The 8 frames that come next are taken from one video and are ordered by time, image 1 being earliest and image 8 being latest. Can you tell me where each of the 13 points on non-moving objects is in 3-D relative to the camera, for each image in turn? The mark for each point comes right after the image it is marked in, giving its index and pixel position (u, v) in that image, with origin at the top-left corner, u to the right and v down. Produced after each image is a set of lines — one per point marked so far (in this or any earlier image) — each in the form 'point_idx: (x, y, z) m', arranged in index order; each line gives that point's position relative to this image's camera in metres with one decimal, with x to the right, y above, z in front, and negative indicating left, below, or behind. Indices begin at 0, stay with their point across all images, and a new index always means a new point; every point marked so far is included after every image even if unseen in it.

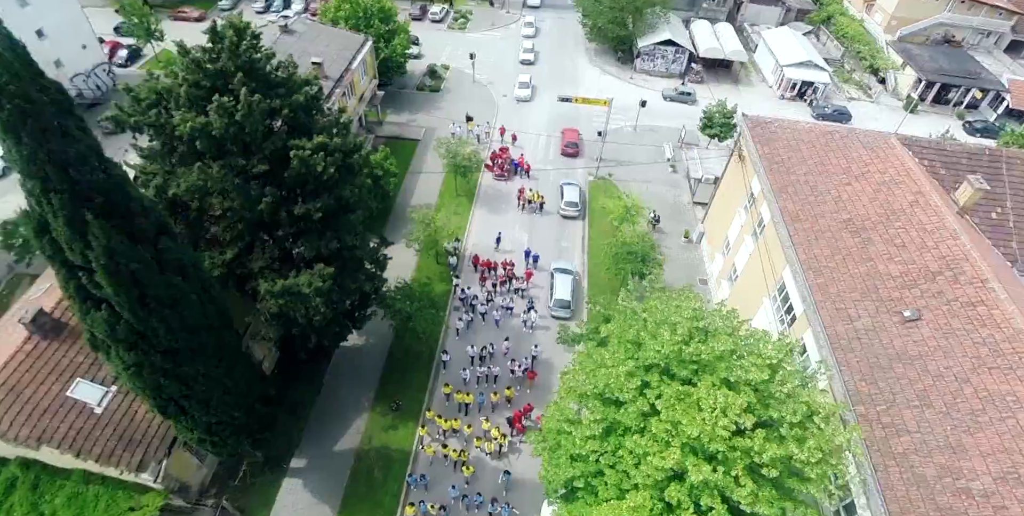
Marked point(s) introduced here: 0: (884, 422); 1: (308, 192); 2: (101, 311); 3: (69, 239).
0: (+11.0, -4.9, +16.2) m
1: (-6.7, +2.3, +18.3) m
2: (-9.4, -1.2, +12.8) m
3: (-9.3, +0.4, +11.7) m
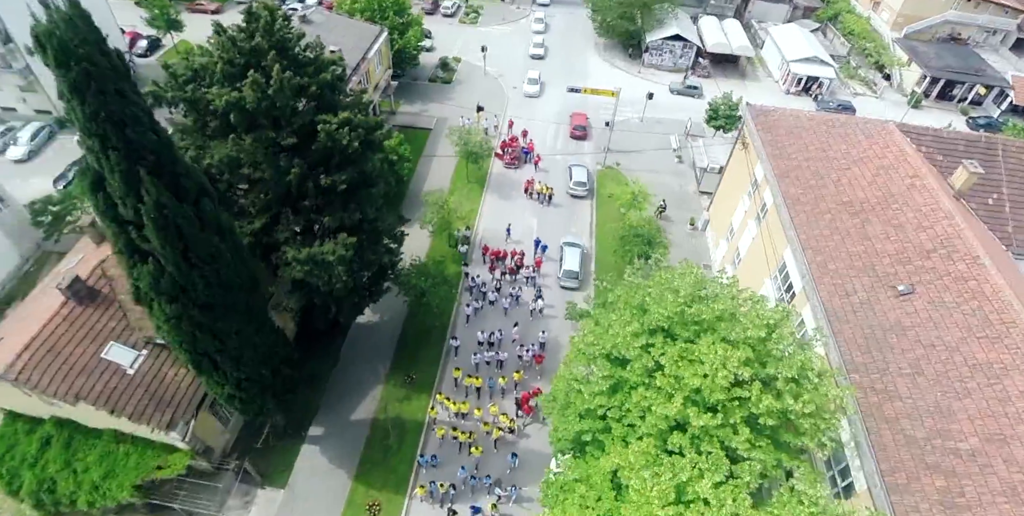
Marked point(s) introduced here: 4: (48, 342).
0: (+11.3, -4.1, +17.1) m
1: (-6.2, +3.3, +19.4) m
2: (-9.1, -0.1, +13.8) m
3: (-8.9, +1.5, +12.7) m
4: (-16.8, -3.0, +19.8) m
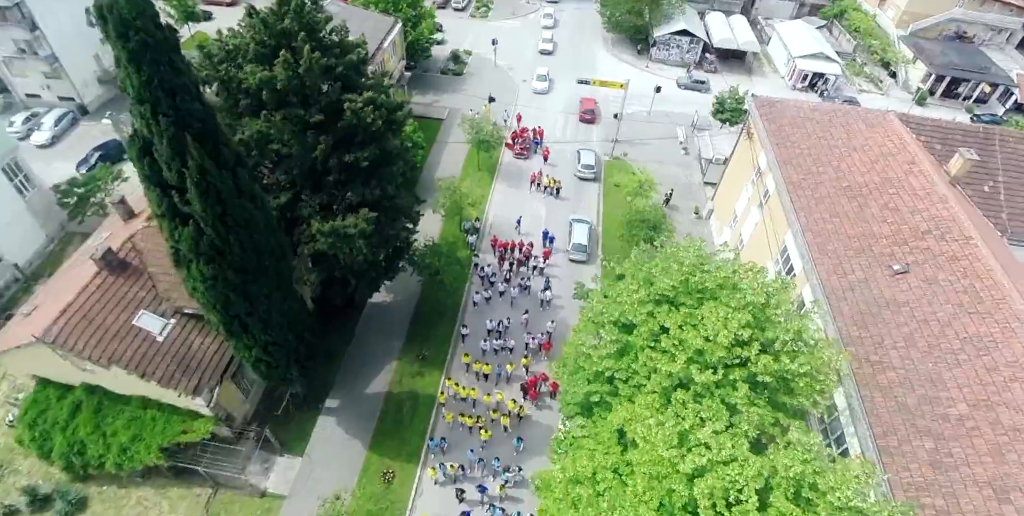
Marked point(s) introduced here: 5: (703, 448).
0: (+11.7, -3.4, +18.0) m
1: (-5.7, +4.3, +20.3) m
2: (-8.6, +0.9, +14.8) m
3: (-8.5, +2.5, +13.8) m
4: (-16.3, -1.9, +20.9) m
5: (+4.3, -4.2, +12.4) m
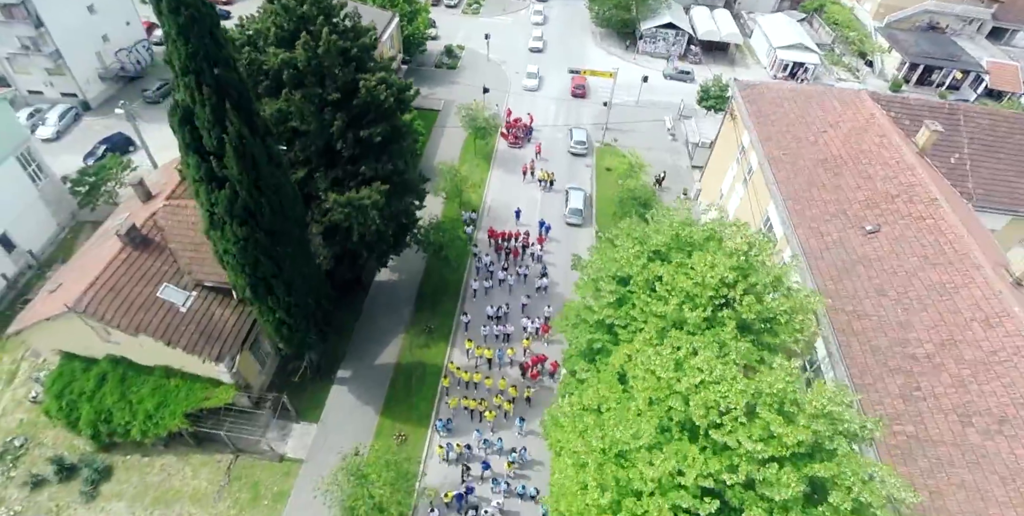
0: (+12.0, -1.9, +19.7) m
1: (-5.6, +5.4, +21.8) m
2: (-8.4, +2.0, +16.2) m
3: (-8.3, +3.6, +15.1) m
4: (-16.2, -0.9, +22.1) m
5: (+4.6, -2.8, +14.0) m
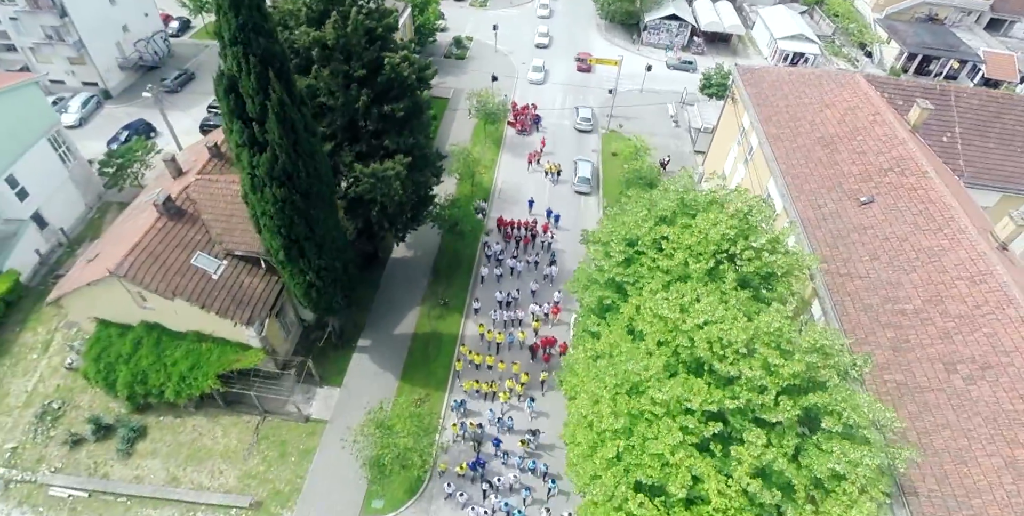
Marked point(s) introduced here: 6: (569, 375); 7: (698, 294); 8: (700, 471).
0: (+12.6, -0.6, +21.0) m
1: (-5.0, +6.8, +23.1) m
2: (-7.8, +3.3, +17.6) m
3: (-7.7, +5.0, +16.5) m
4: (-15.6, +0.4, +23.5) m
5: (+5.2, -1.5, +15.3) m
6: (+1.9, -4.0, +18.8) m
7: (+5.4, -1.1, +16.2) m
8: (+4.4, -5.0, +13.0) m
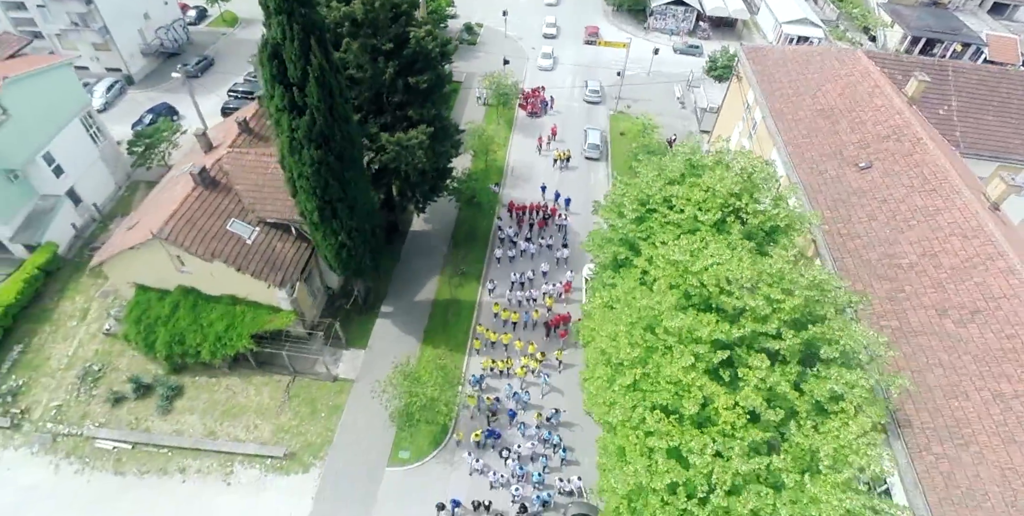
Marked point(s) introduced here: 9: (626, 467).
0: (+13.3, +1.1, +22.3) m
1: (-4.3, +8.3, +24.5) m
2: (-7.1, +4.9, +18.9) m
3: (-7.0, +6.5, +17.9) m
4: (-14.8, +2.0, +25.0) m
5: (+5.9, +0.1, +16.7) m
6: (+2.7, -2.4, +20.2) m
7: (+6.2, +0.5, +17.5) m
8: (+5.1, -3.4, +14.3) m
9: (+3.1, -5.6, +14.8) m
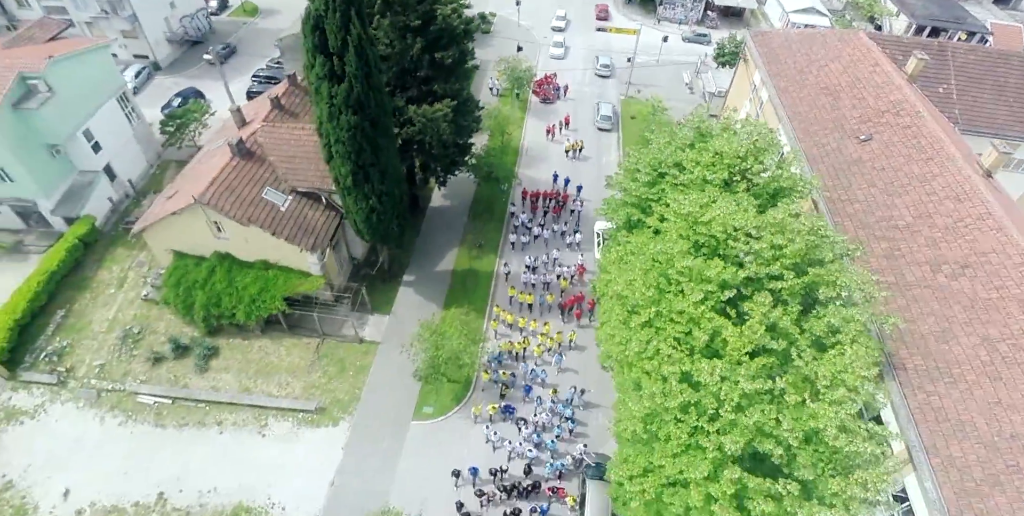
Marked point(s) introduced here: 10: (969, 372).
0: (+14.2, +2.6, +23.6) m
1: (-3.4, +10.0, +26.0) m
2: (-6.3, +6.5, +20.5) m
3: (-6.1, +8.1, +19.4) m
4: (-13.9, +3.7, +26.6) m
5: (+6.7, +1.6, +18.1) m
6: (+3.5, -0.8, +21.6) m
7: (+7.0, +2.1, +18.9) m
8: (+5.9, -1.9, +15.8) m
9: (+3.8, -4.0, +16.3) m
10: (+14.7, -3.7, +17.8) m
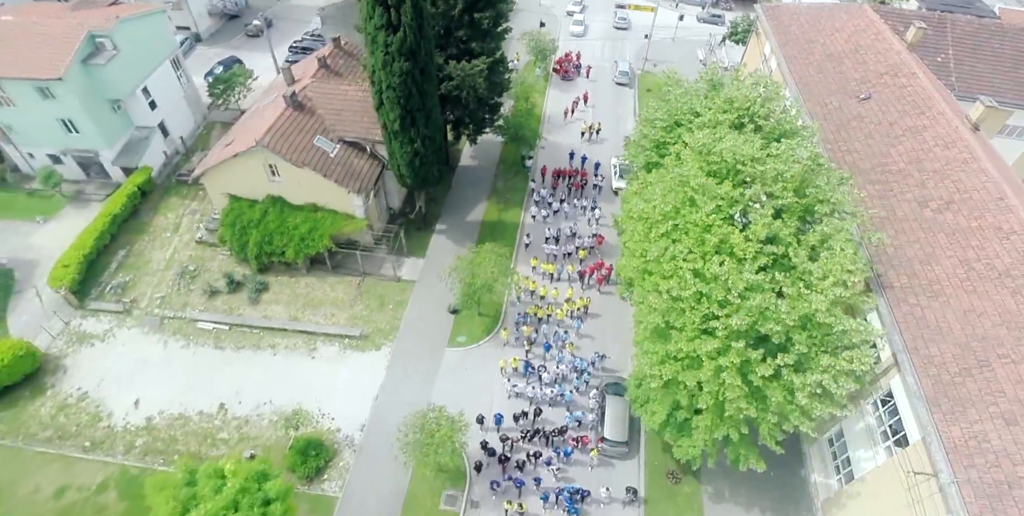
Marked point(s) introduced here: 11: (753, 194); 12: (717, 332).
0: (+15.7, +5.3, +26.1) m
1: (-1.7, +13.0, +28.6) m
2: (-4.7, +9.6, +23.2) m
3: (-4.6, +11.2, +22.1) m
4: (-12.3, +6.9, +29.4) m
5: (+8.2, +4.4, +20.7) m
6: (+4.9, +2.1, +24.3) m
7: (+8.4, +4.8, +21.5) m
8: (+7.2, +0.9, +18.4) m
9: (+5.1, -1.2, +18.9) m
10: (+16.0, -1.1, +20.3) m
11: (+8.4, +2.2, +19.2) m
12: (+6.5, -2.3, +17.4) m
